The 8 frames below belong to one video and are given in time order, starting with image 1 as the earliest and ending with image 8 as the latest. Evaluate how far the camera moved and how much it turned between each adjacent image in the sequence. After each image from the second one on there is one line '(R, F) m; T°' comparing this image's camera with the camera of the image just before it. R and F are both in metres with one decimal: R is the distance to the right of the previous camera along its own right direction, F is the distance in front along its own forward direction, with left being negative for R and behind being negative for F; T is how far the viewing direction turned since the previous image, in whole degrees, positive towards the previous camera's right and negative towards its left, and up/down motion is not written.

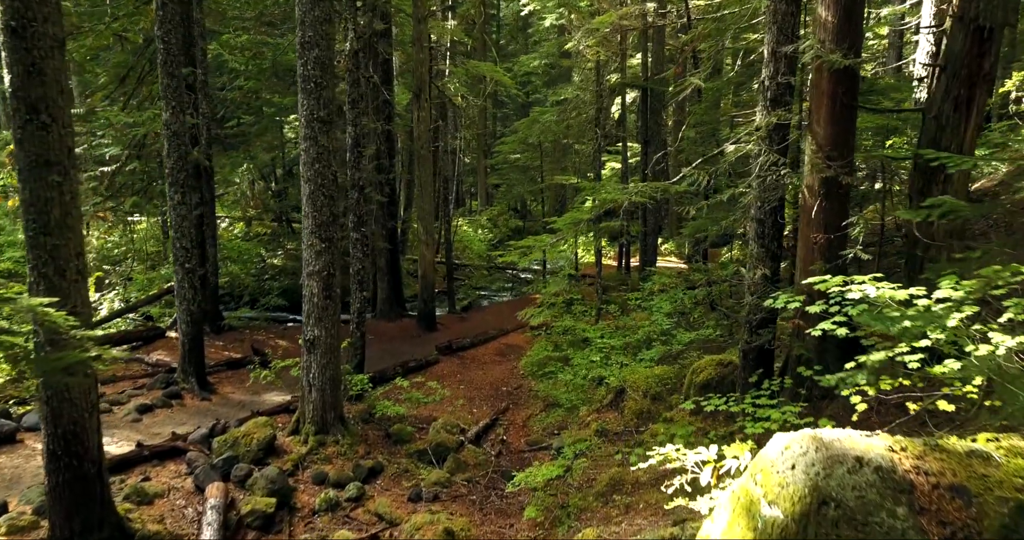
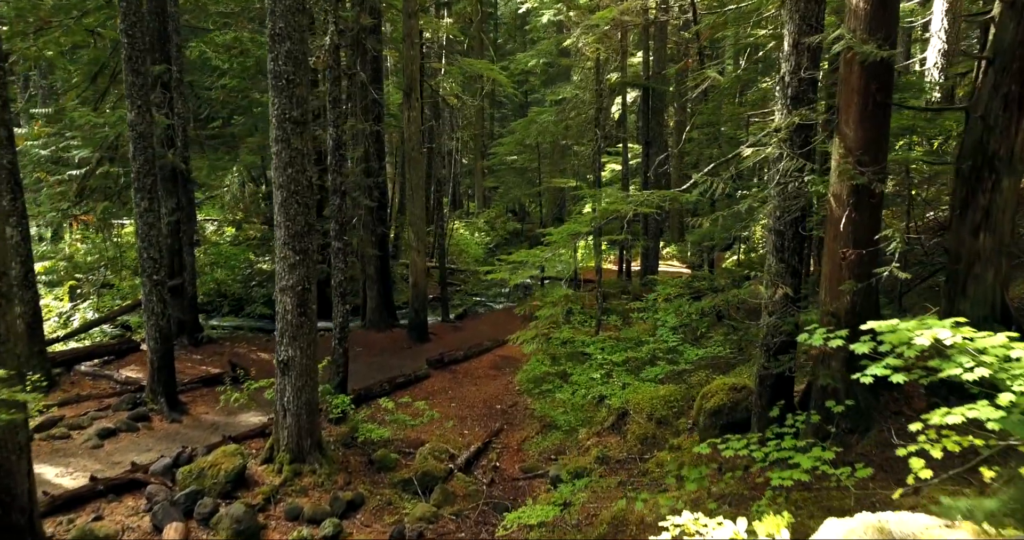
(+0.1, +0.7) m; 0°
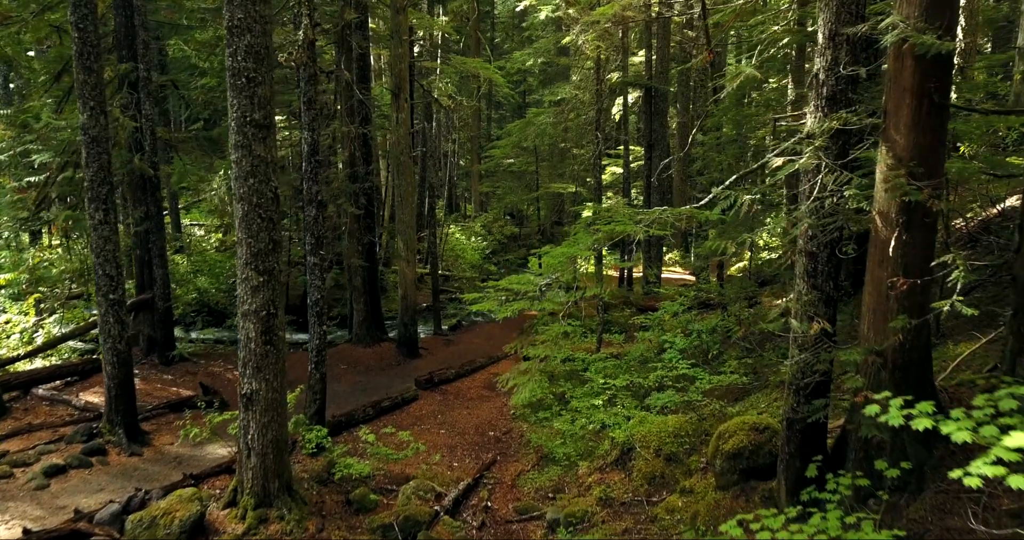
(+0.1, +0.8) m; 0°
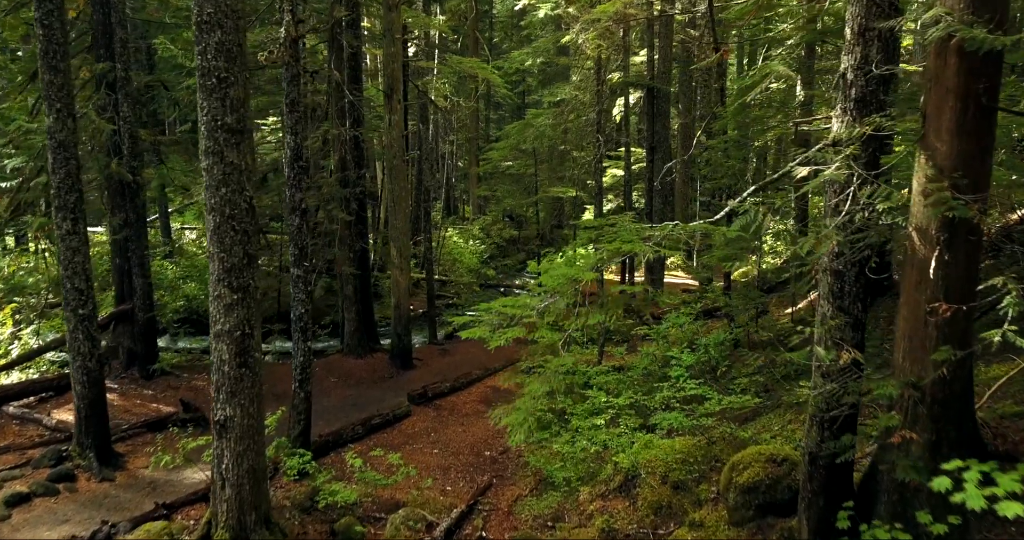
(+0.1, +0.5) m; 0°
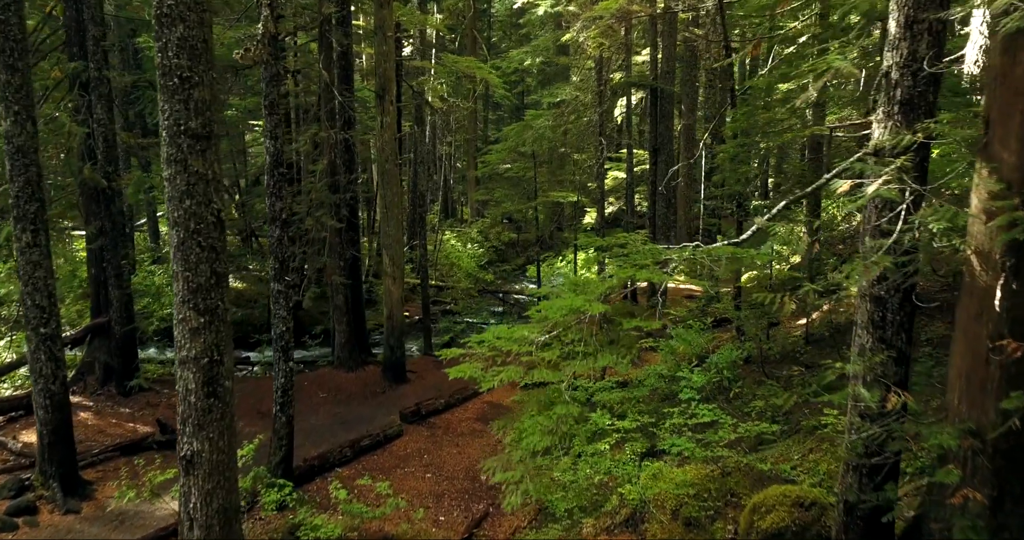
(0.0, +0.6) m; 0°
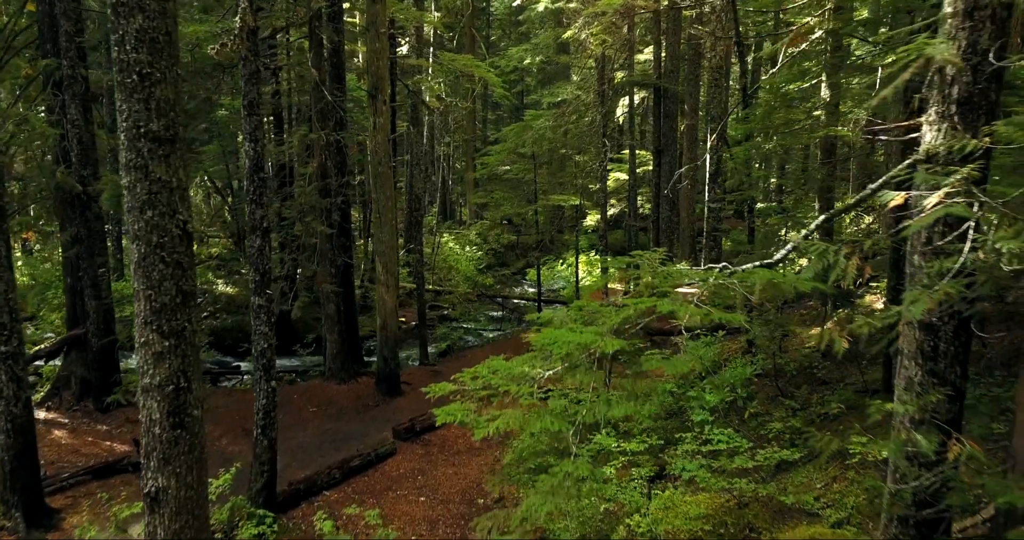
(0.0, +0.5) m; 0°
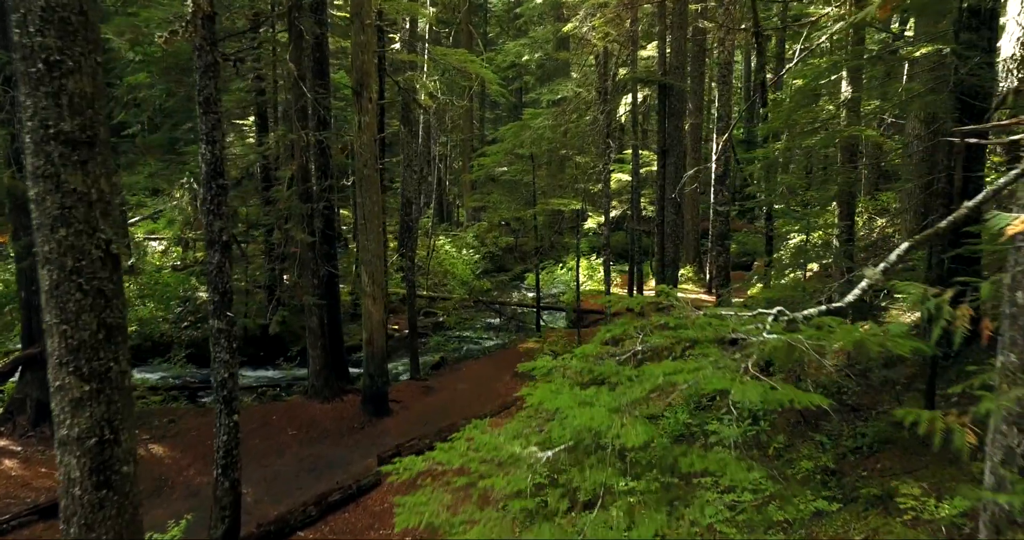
(+0.1, +0.8) m; 0°
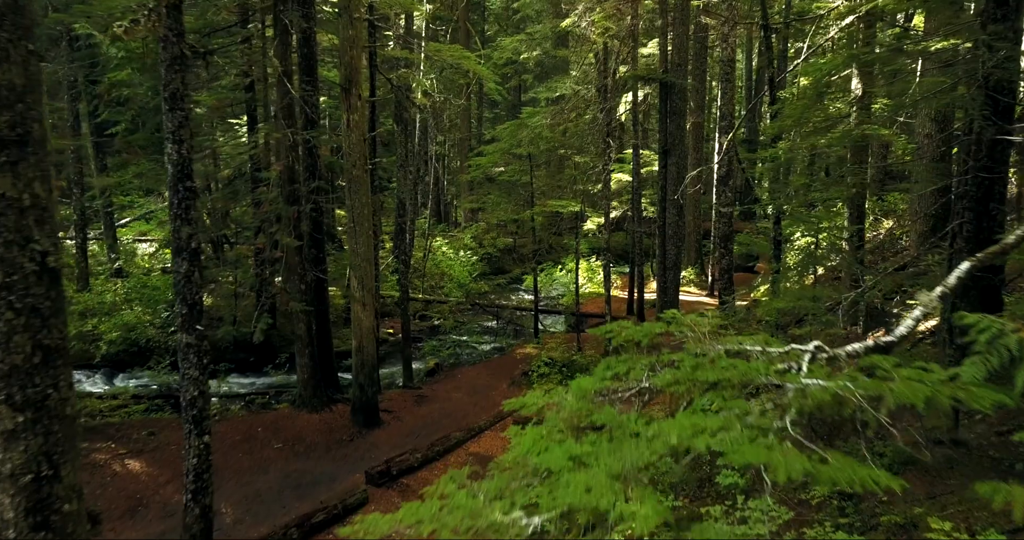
(+0.1, +0.4) m; 0°
